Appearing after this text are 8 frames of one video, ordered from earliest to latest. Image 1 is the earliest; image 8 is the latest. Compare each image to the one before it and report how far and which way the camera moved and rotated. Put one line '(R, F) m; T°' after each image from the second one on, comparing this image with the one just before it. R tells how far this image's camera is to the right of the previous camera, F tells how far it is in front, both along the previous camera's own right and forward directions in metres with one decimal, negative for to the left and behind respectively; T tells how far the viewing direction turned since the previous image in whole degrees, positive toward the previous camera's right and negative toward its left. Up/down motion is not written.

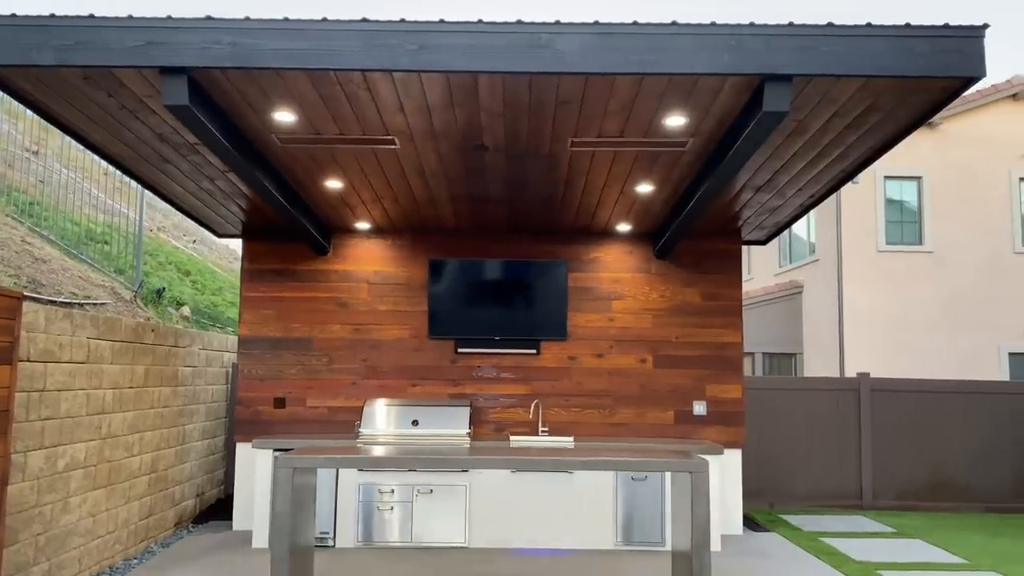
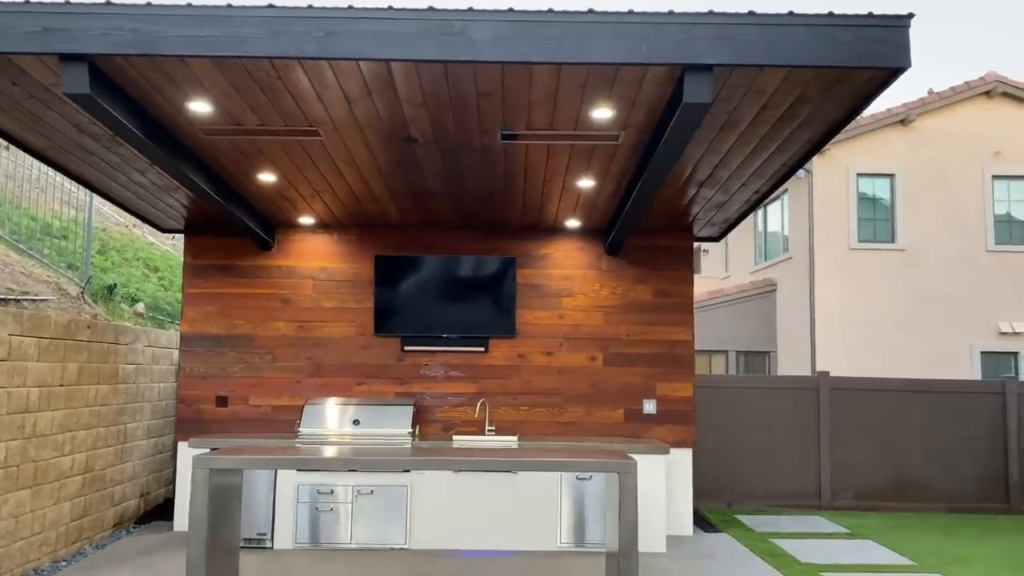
(+0.3, +0.1) m; 0°
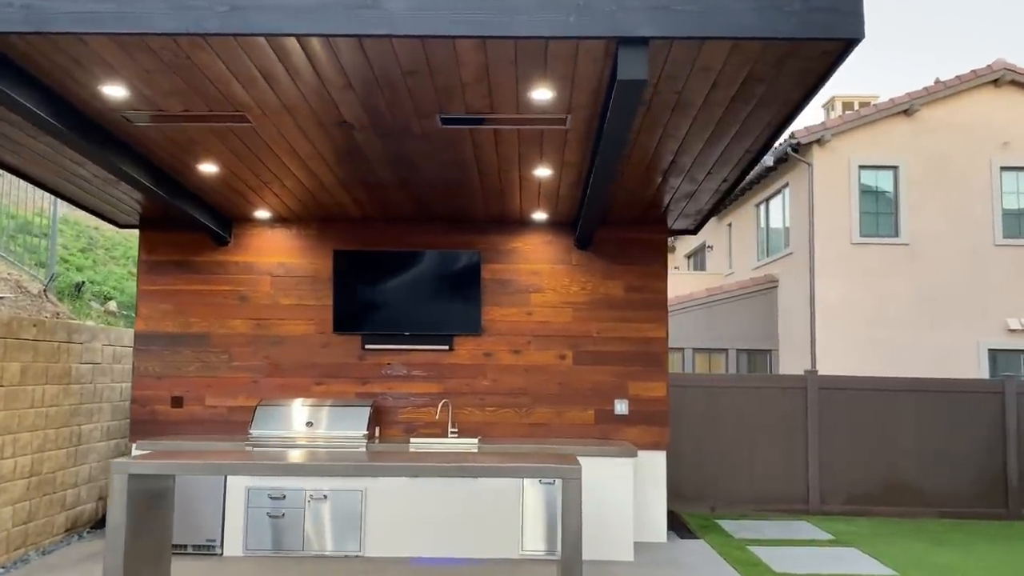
(+0.4, +0.3) m; -1°
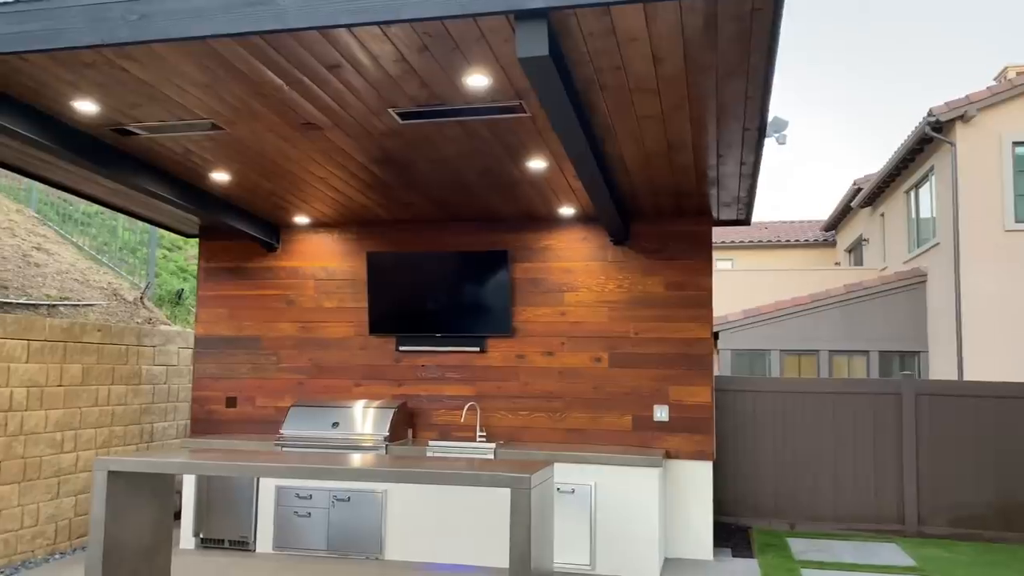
(+1.0, +0.3) m; -12°
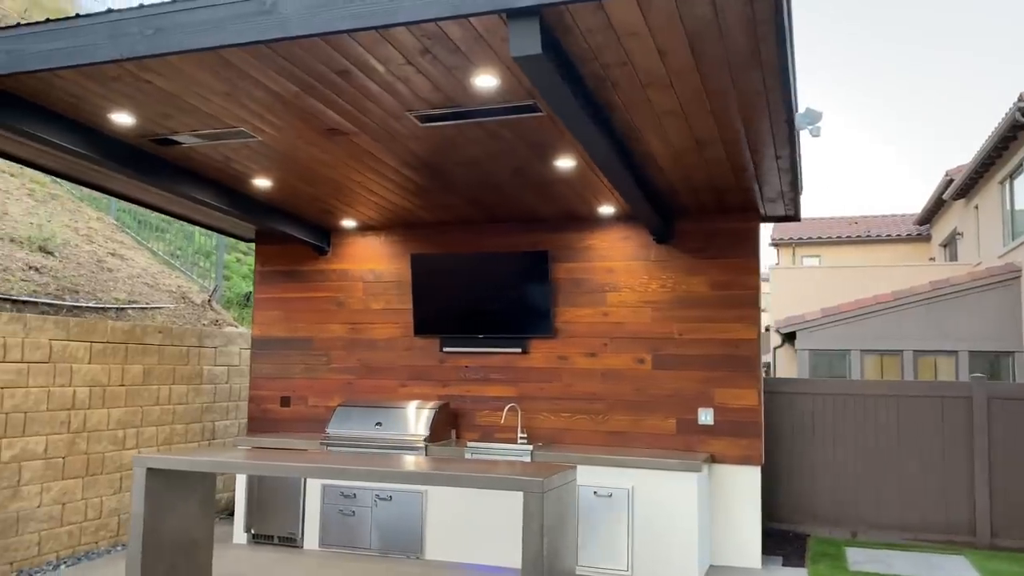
(+0.3, +0.1) m; -6°
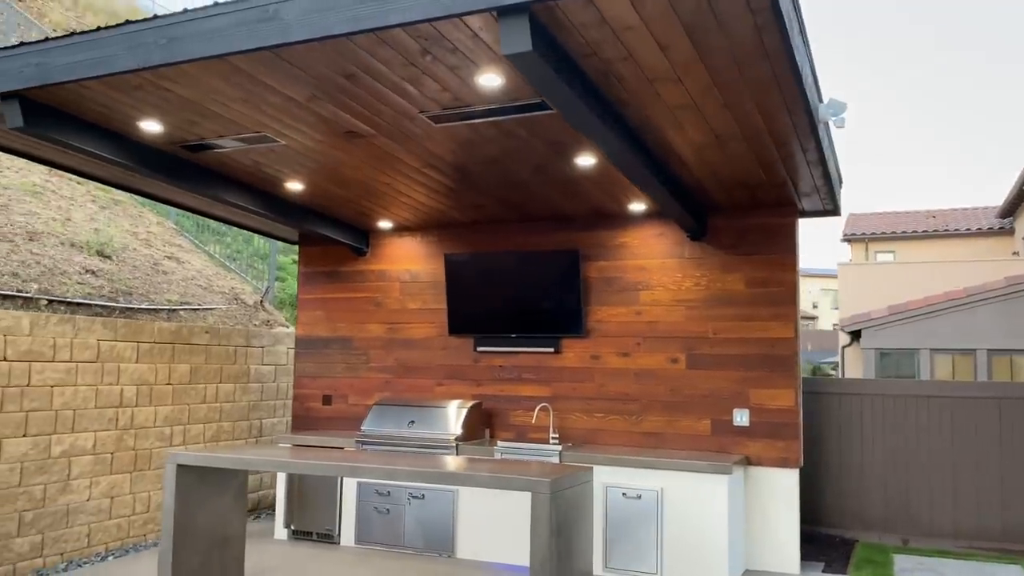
(+0.3, 0.0) m; -5°
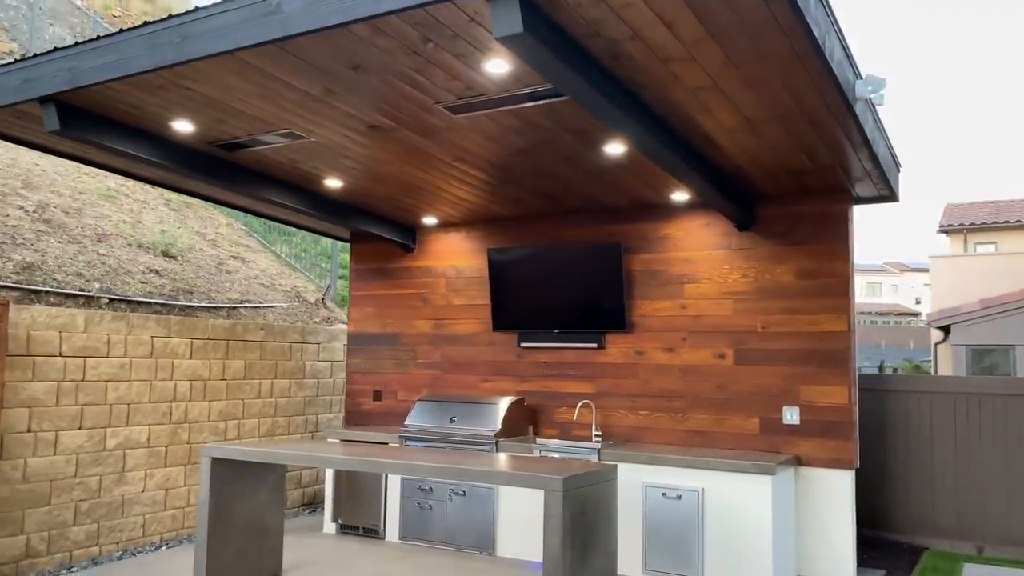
(+0.3, +0.1) m; -6°
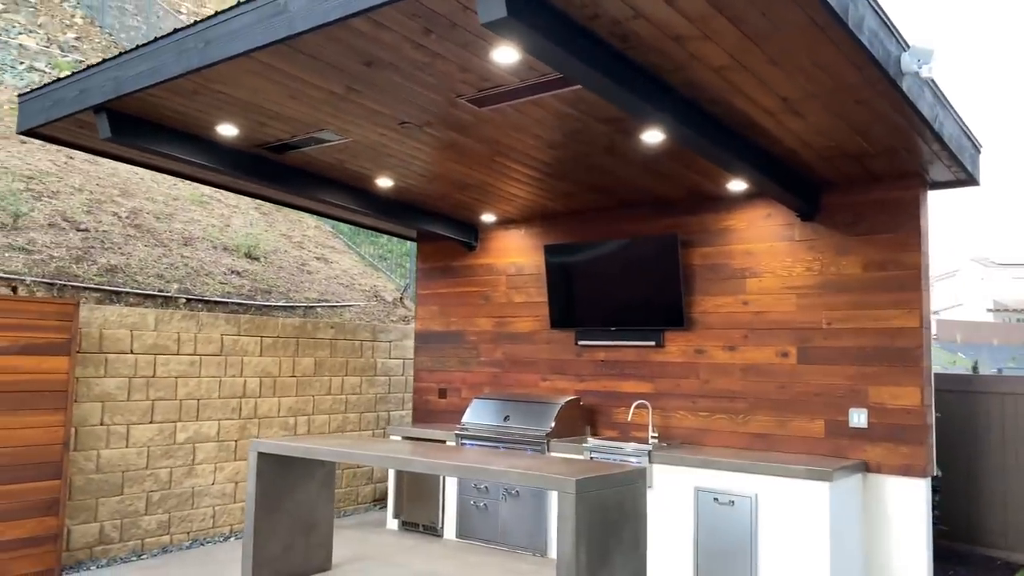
(+0.4, +0.1) m; -8°
